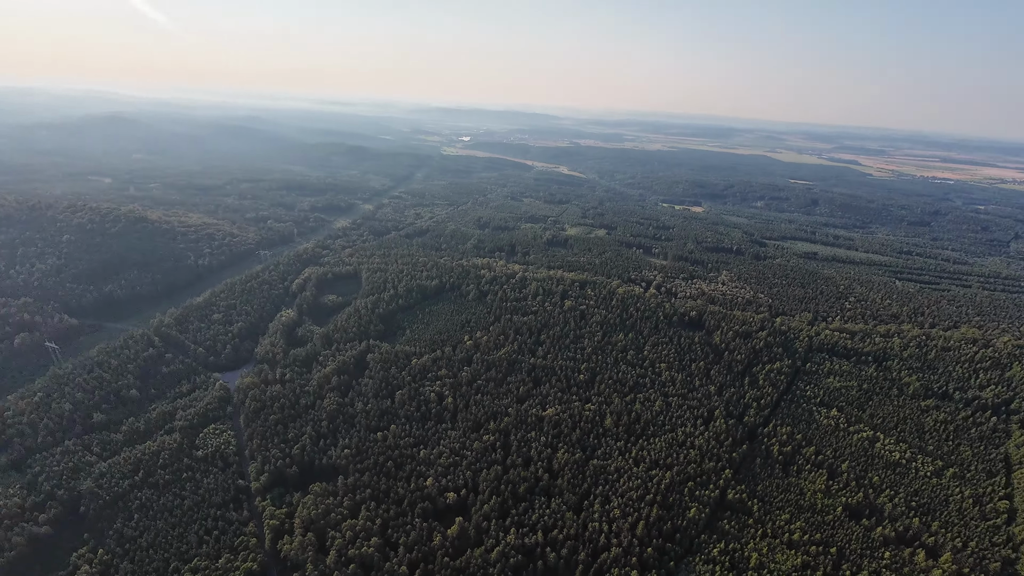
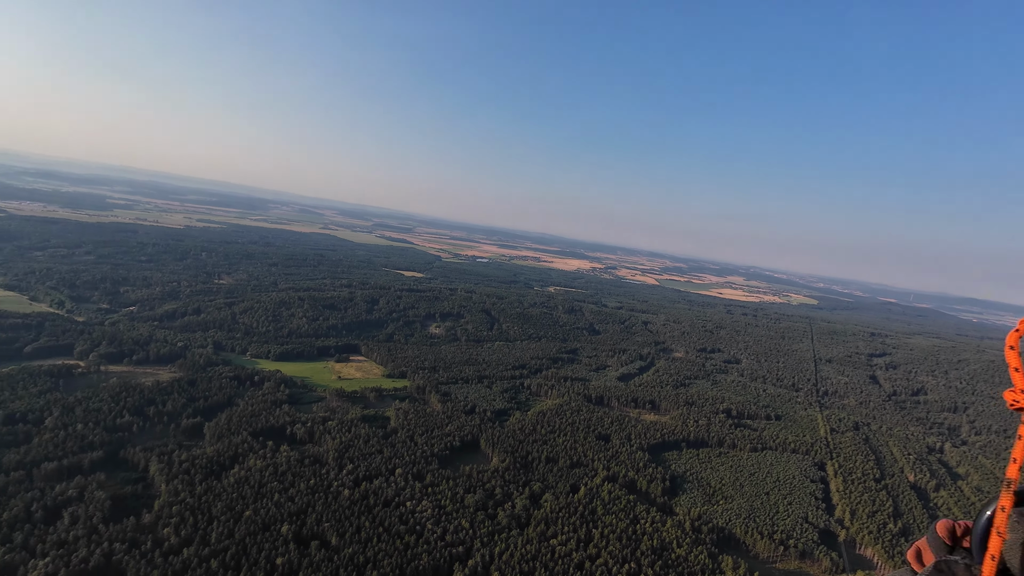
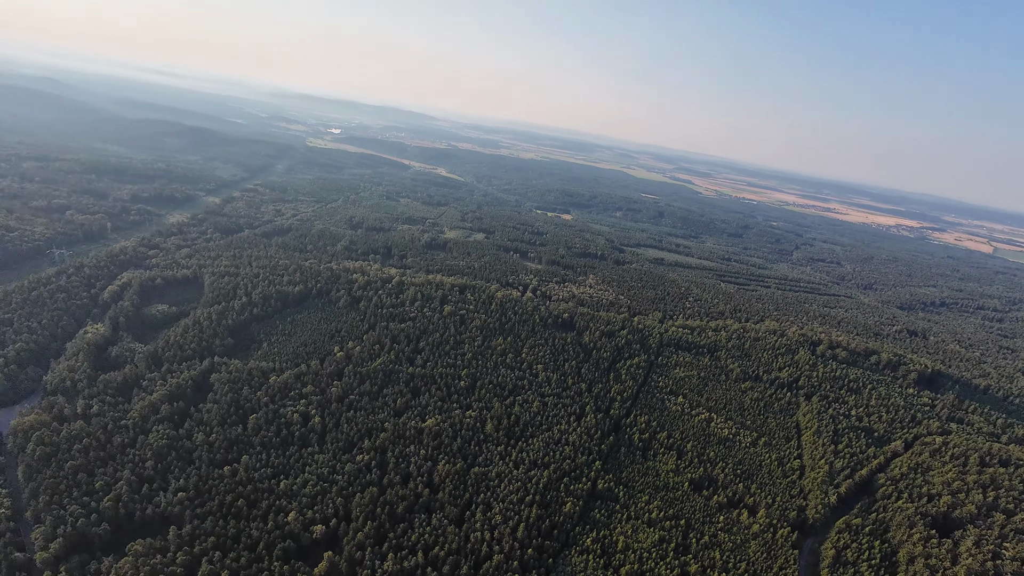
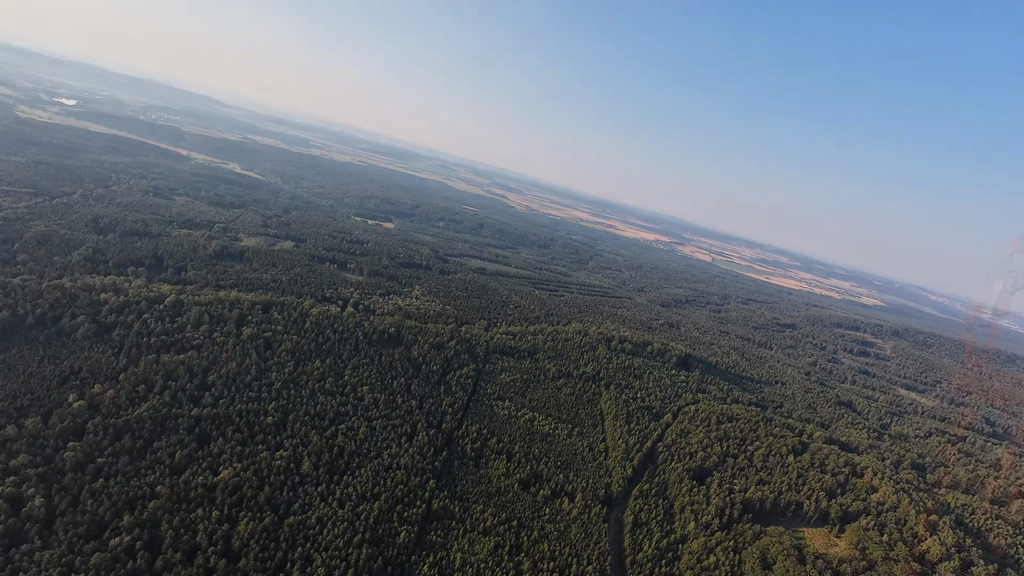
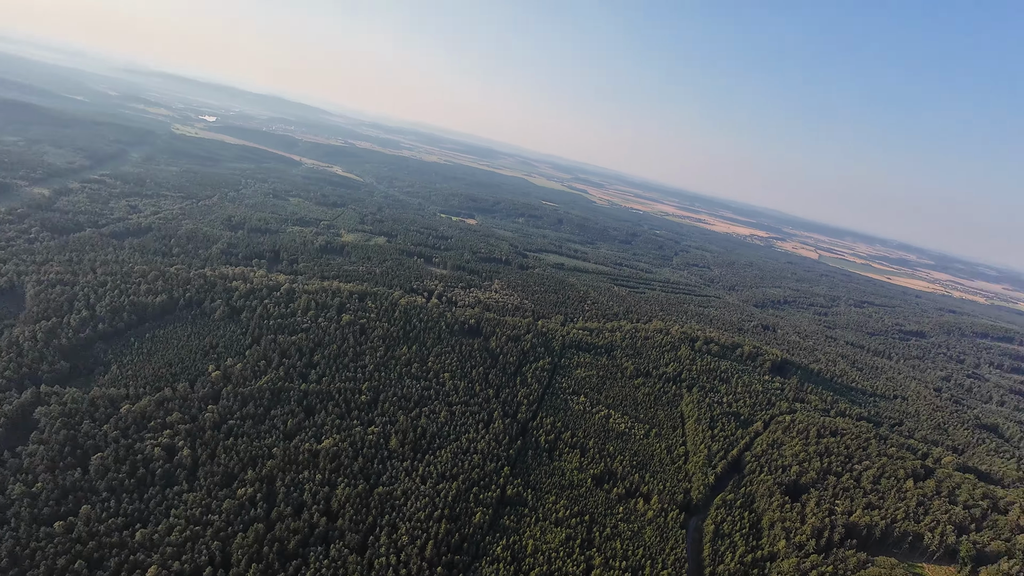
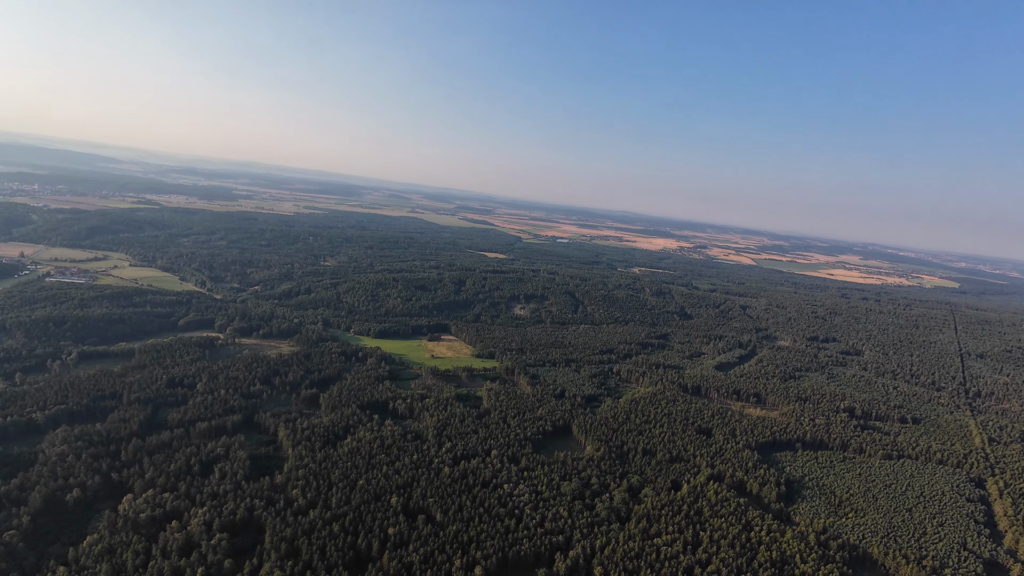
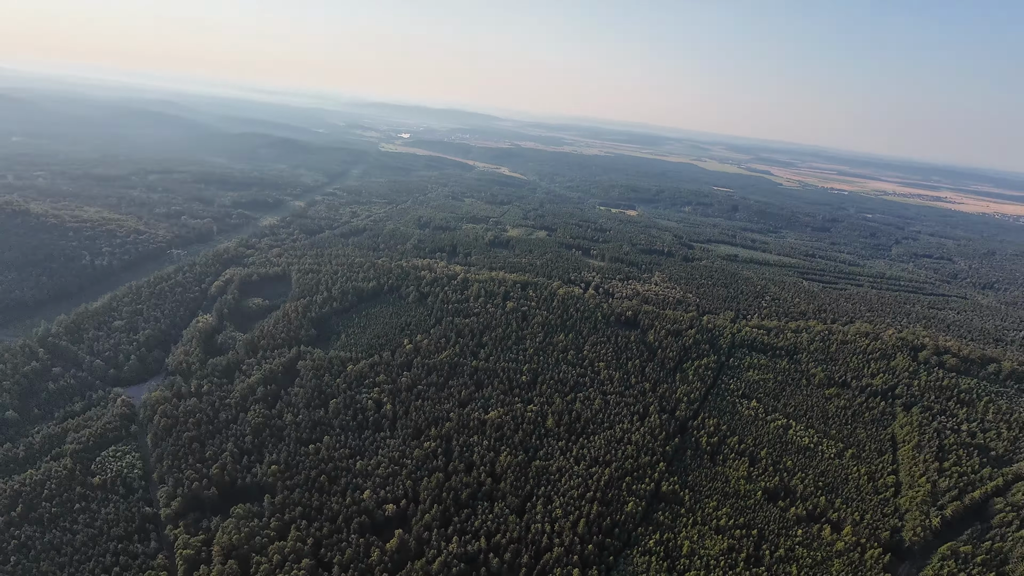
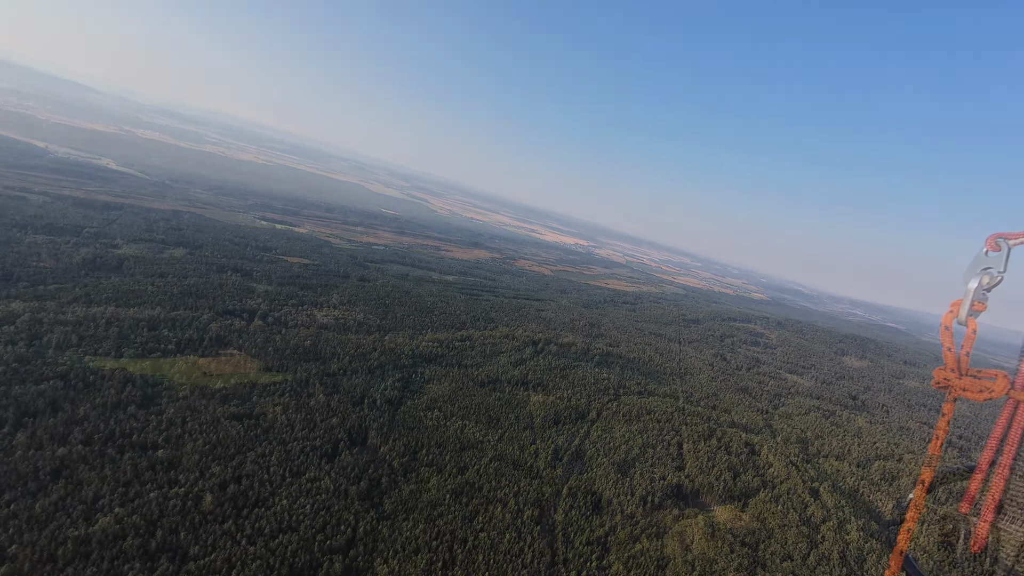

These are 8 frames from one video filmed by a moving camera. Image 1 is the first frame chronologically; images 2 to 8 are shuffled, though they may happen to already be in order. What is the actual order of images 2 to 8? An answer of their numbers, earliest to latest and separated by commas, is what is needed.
7, 3, 5, 4, 8, 2, 6
